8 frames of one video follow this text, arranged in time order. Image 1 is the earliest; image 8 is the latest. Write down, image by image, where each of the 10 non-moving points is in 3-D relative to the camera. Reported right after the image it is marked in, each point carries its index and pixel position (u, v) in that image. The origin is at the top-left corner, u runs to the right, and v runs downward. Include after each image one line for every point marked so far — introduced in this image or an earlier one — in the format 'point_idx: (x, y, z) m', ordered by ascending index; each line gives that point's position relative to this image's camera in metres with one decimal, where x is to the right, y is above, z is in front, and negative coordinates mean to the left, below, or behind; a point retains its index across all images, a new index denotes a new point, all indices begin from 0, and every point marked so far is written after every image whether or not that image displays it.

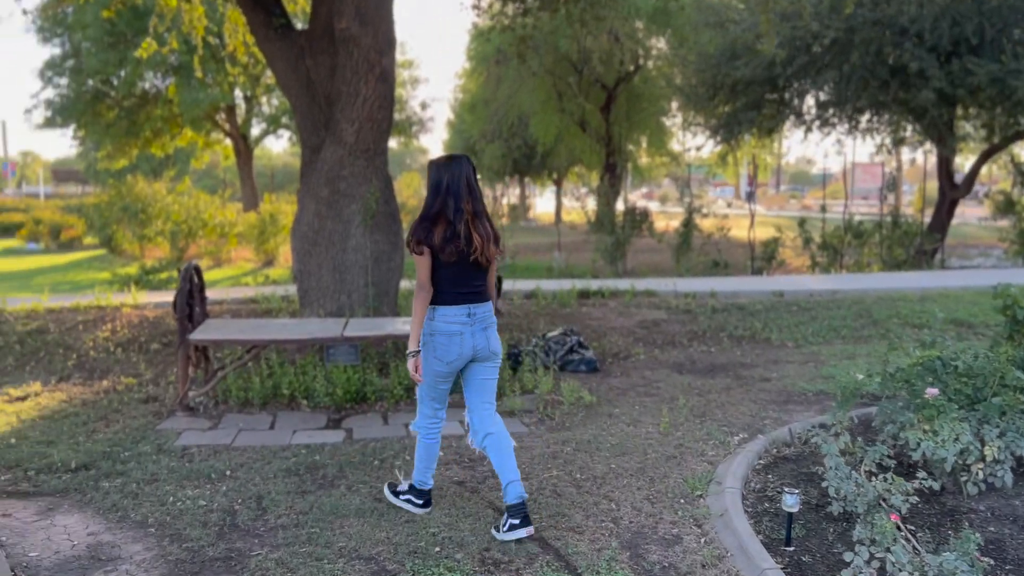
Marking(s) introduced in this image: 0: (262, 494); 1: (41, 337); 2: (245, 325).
0: (-1.3, -1.1, +4.6) m
1: (-4.4, -0.5, +7.9) m
2: (-2.1, -0.3, +6.5) m
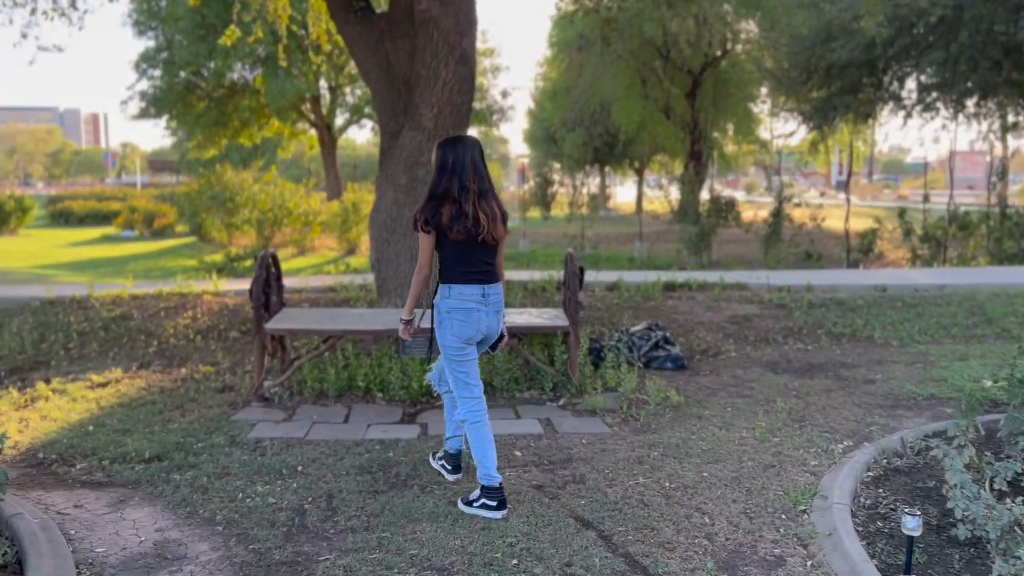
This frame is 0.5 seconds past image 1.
0: (-0.9, -1.1, +4.4) m
1: (-3.7, -0.3, +8.0) m
2: (-1.4, -0.2, +6.4) m
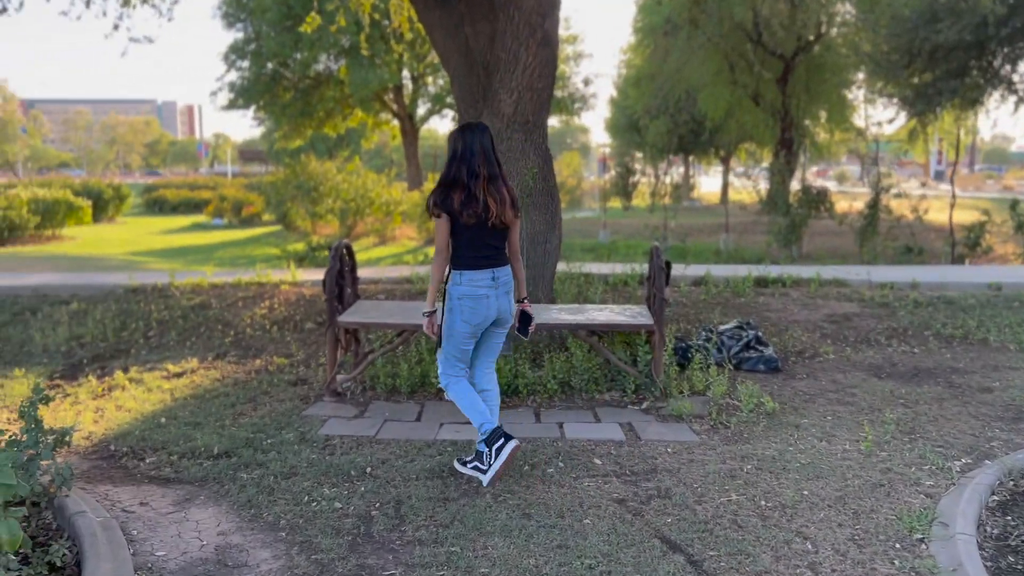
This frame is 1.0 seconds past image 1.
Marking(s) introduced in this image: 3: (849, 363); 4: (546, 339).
0: (-0.5, -1.0, +4.1) m
1: (-2.9, -0.2, +8.0) m
2: (-0.9, -0.1, +6.2) m
3: (+2.7, -0.6, +6.8) m
4: (+0.2, -0.4, +6.3) m
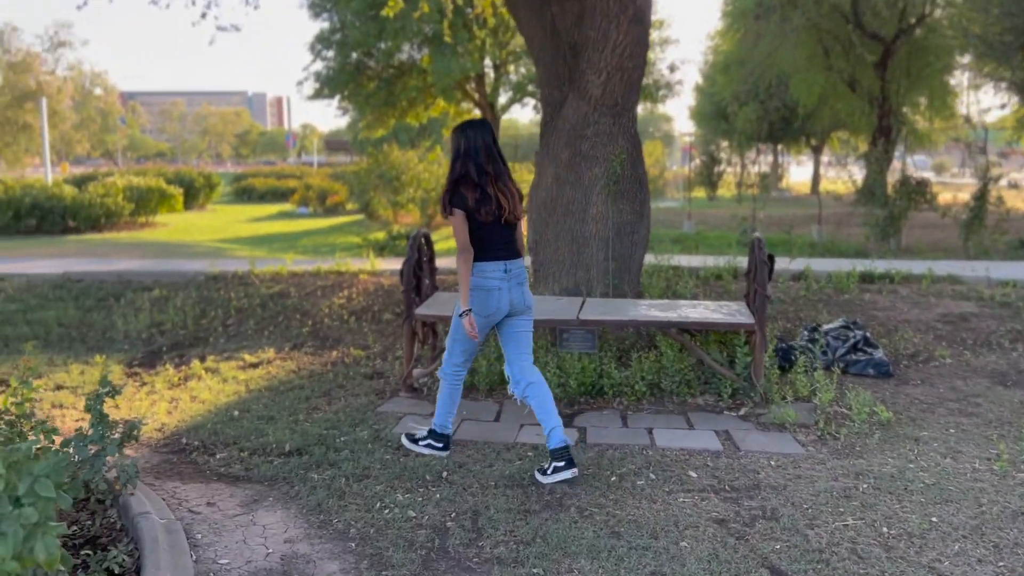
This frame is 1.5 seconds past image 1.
0: (-0.1, -1.0, +3.8) m
1: (-2.1, -0.1, +7.9) m
2: (-0.3, -0.1, +5.9) m
3: (+3.3, -0.6, +6.2) m
4: (+0.8, -0.3, +5.9) m
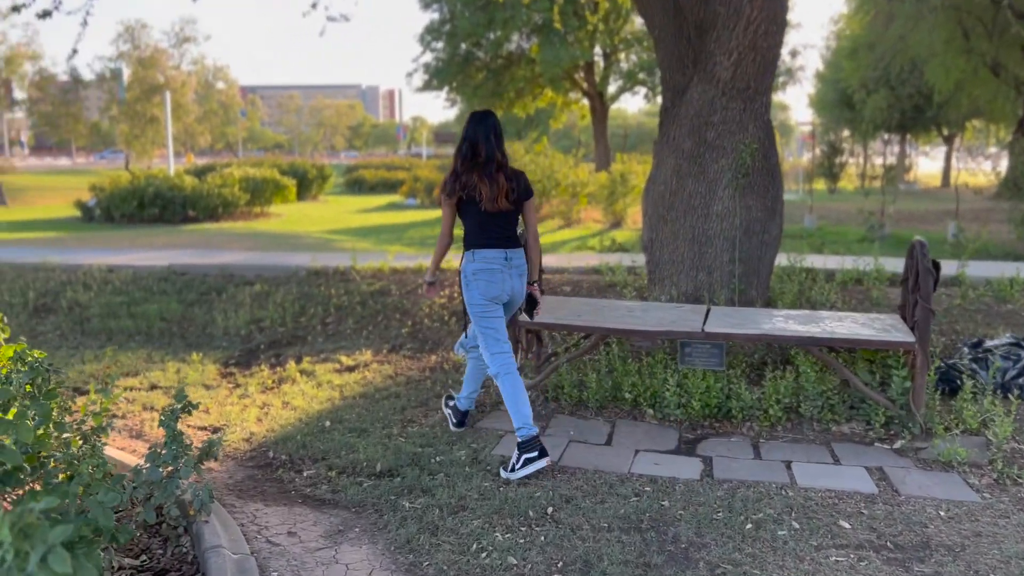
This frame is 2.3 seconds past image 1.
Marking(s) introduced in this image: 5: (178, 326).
0: (+0.3, -1.0, +3.3) m
1: (-1.2, -0.1, +7.5) m
2: (+0.5, -0.1, +5.3) m
3: (+4.1, -0.7, +5.2) m
4: (+1.6, -0.4, +5.2) m
5: (-2.9, -0.3, +7.3) m
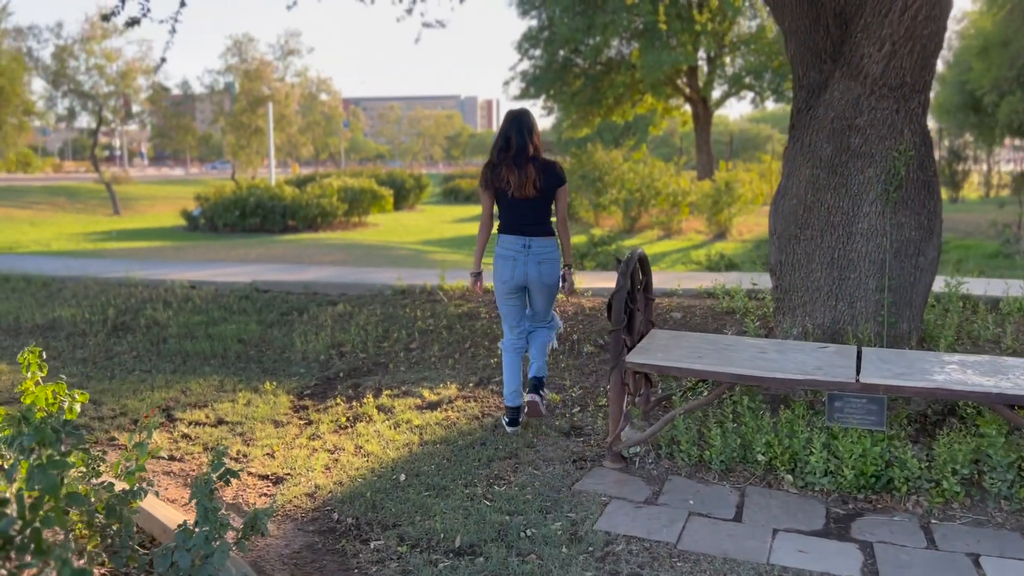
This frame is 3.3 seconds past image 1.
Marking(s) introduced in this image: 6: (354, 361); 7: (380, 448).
0: (+0.6, -1.2, +2.5) m
1: (-0.3, -0.3, +6.9) m
2: (+1.0, -0.3, +4.5) m
3: (+4.6, -0.9, +3.9) m
4: (+2.1, -0.6, +4.3) m
5: (-2.1, -0.5, +6.9) m
6: (-1.2, -0.6, +6.5) m
7: (-0.7, -0.9, +4.7) m
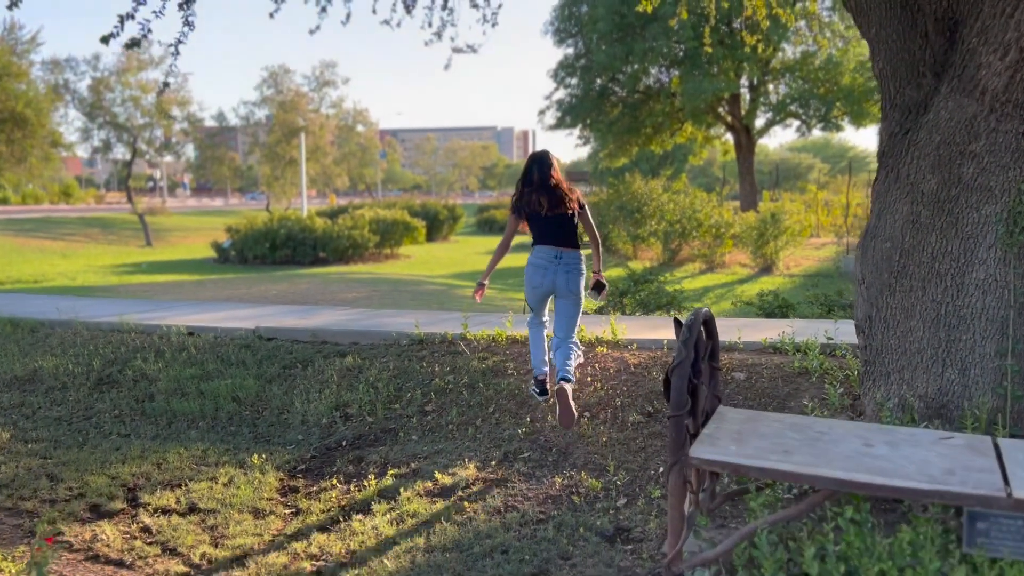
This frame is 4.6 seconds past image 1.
0: (+0.7, -1.4, +1.5) m
1: (-0.1, -0.7, +5.9) m
2: (+1.2, -0.6, +3.5) m
3: (+4.7, -1.2, +2.8) m
4: (+2.2, -0.9, +3.2) m
5: (-1.9, -0.9, +6.0) m
6: (-1.0, -0.9, +5.6) m
7: (-0.6, -1.2, +3.7) m
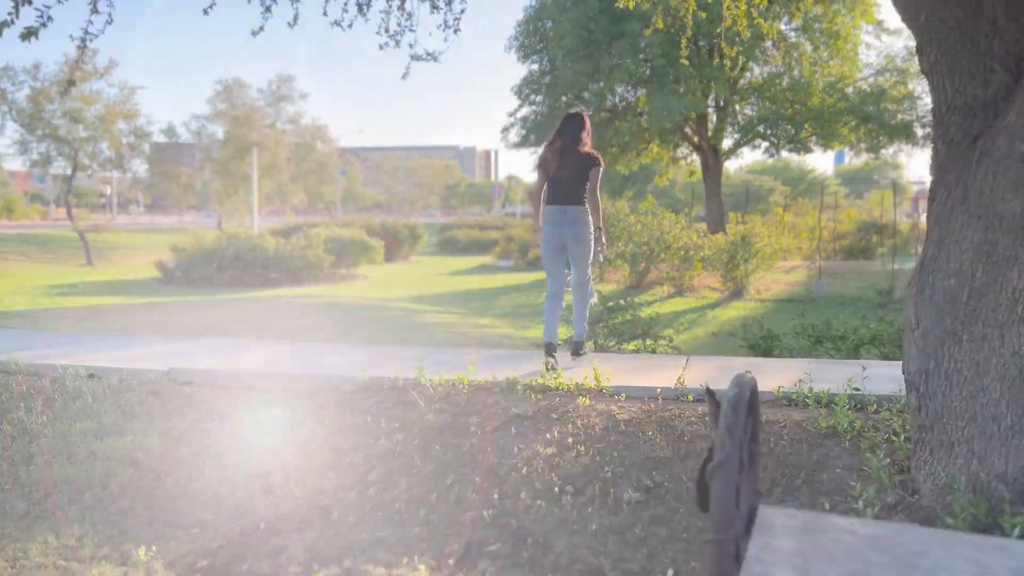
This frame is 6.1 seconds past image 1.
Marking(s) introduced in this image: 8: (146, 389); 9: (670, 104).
0: (+0.7, -1.6, +0.4) m
1: (-0.3, -0.9, +4.8) m
2: (+1.1, -0.8, +2.5) m
3: (+4.6, -1.4, +1.9) m
4: (+2.1, -1.0, +2.2) m
5: (-2.1, -1.1, +4.8) m
6: (-1.2, -1.1, +4.4) m
7: (-0.7, -1.4, +2.6) m
8: (-2.6, -0.7, +5.9) m
9: (+2.7, +3.1, +13.9) m
